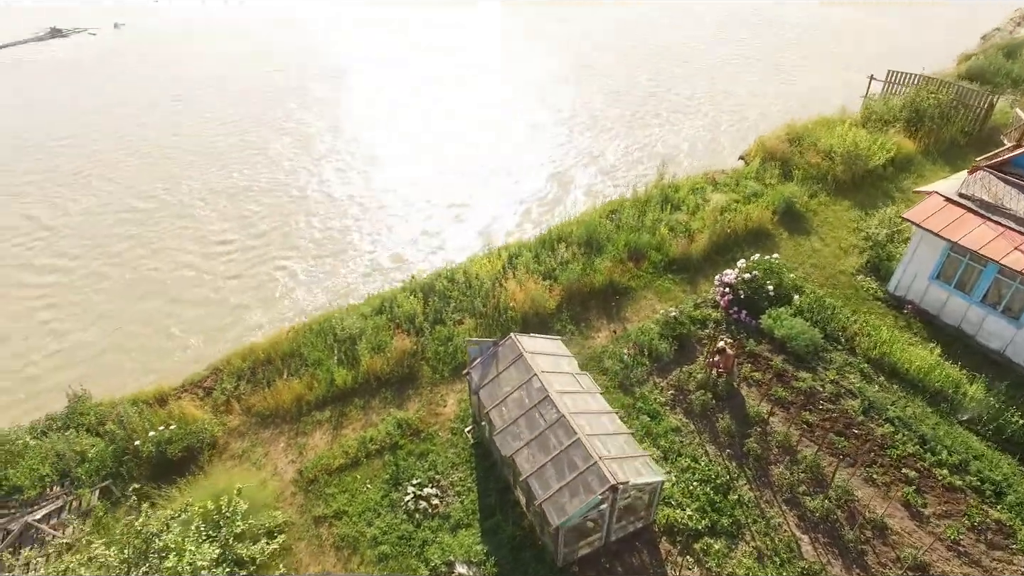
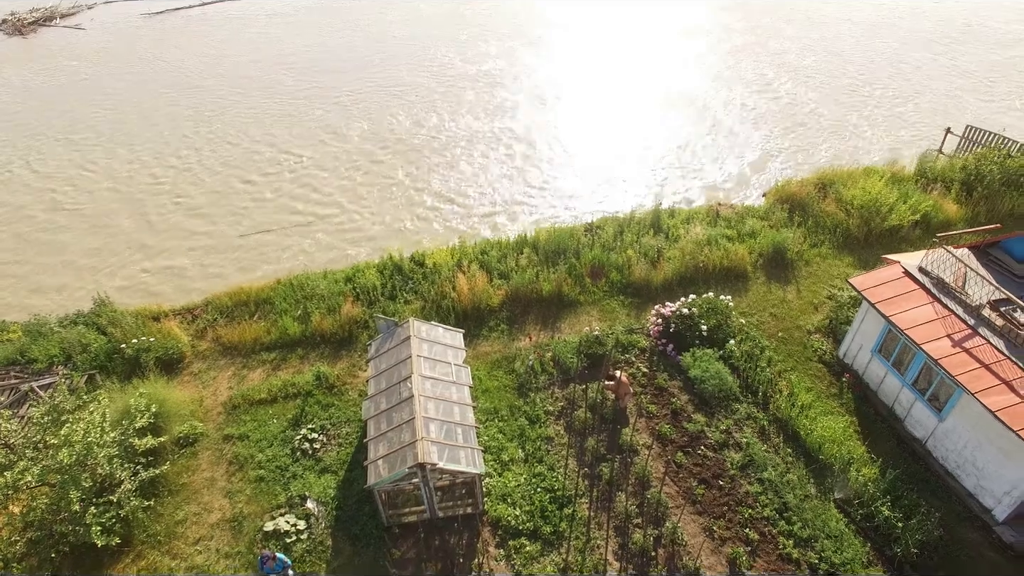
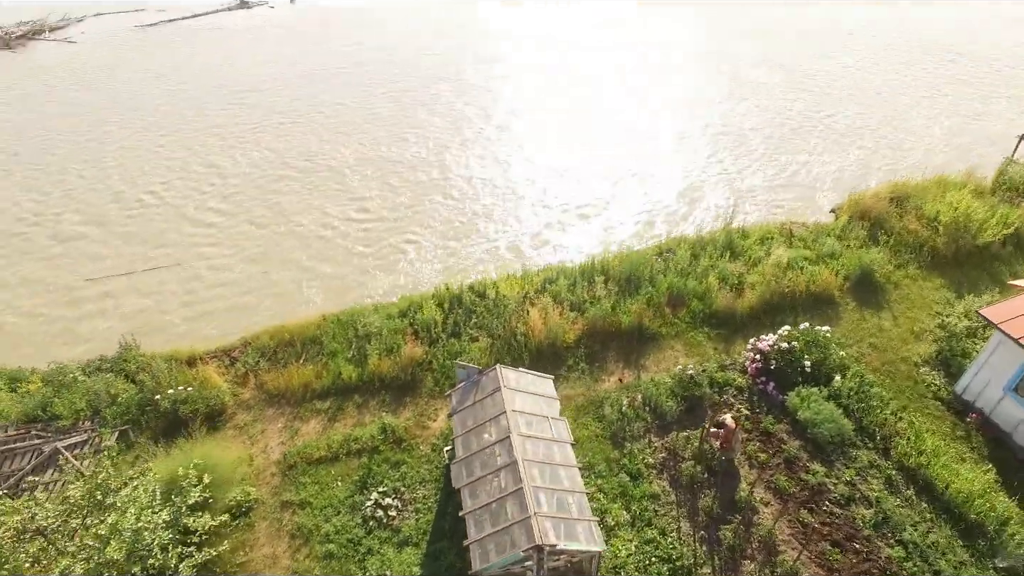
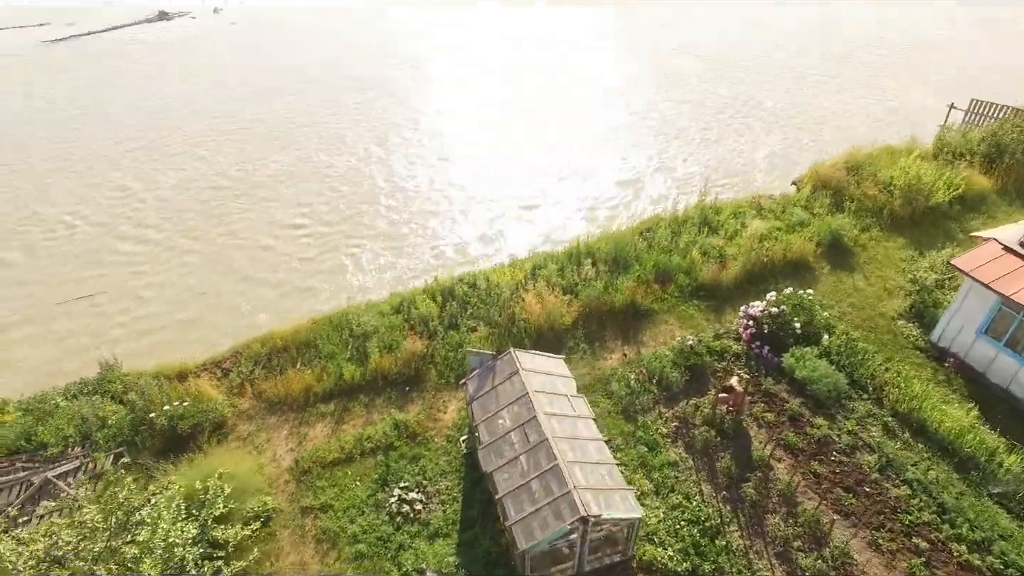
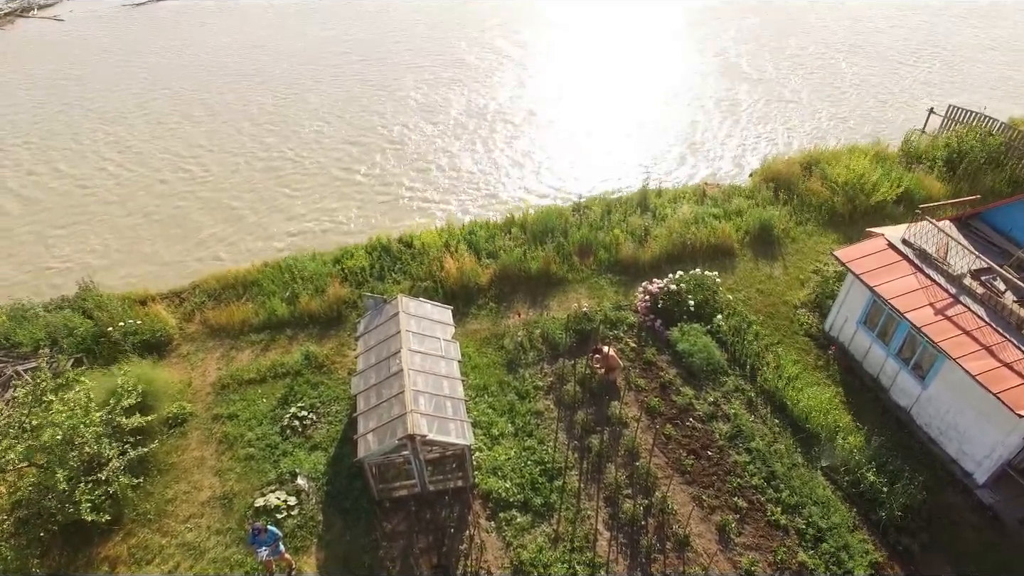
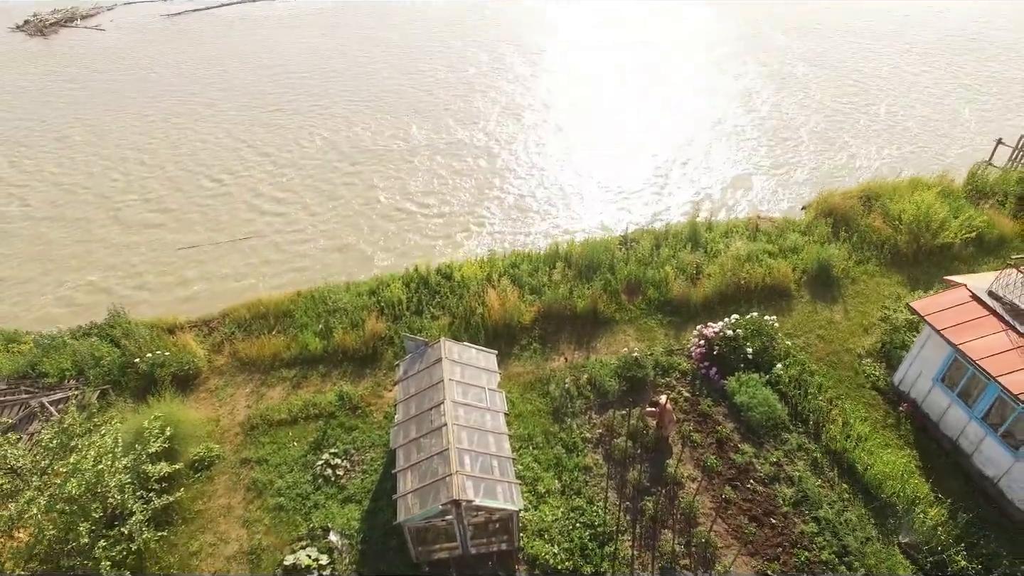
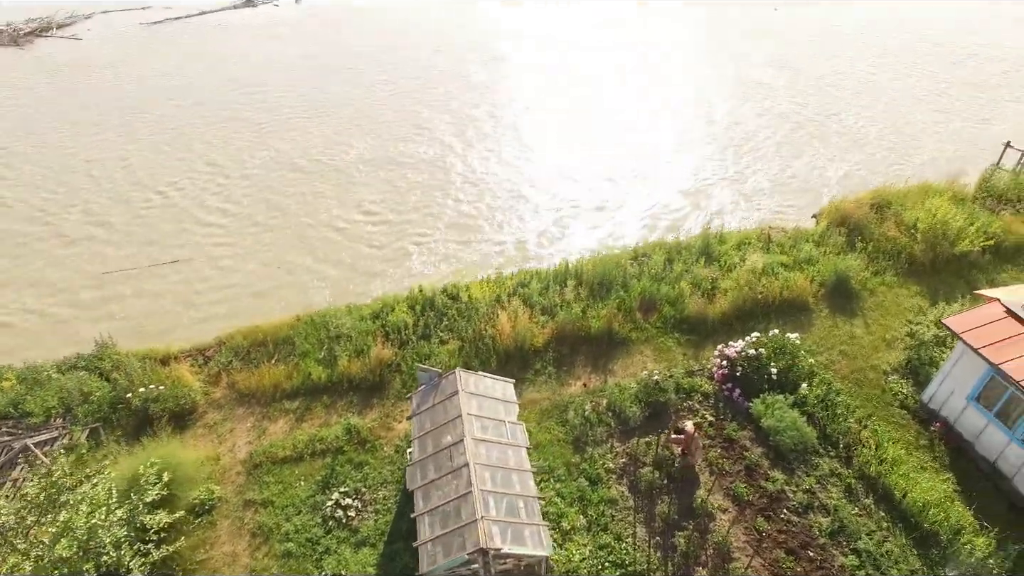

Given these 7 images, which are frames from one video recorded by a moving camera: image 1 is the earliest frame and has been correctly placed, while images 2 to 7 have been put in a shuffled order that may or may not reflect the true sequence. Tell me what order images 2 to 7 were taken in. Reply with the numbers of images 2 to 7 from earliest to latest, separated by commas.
4, 3, 7, 6, 2, 5
